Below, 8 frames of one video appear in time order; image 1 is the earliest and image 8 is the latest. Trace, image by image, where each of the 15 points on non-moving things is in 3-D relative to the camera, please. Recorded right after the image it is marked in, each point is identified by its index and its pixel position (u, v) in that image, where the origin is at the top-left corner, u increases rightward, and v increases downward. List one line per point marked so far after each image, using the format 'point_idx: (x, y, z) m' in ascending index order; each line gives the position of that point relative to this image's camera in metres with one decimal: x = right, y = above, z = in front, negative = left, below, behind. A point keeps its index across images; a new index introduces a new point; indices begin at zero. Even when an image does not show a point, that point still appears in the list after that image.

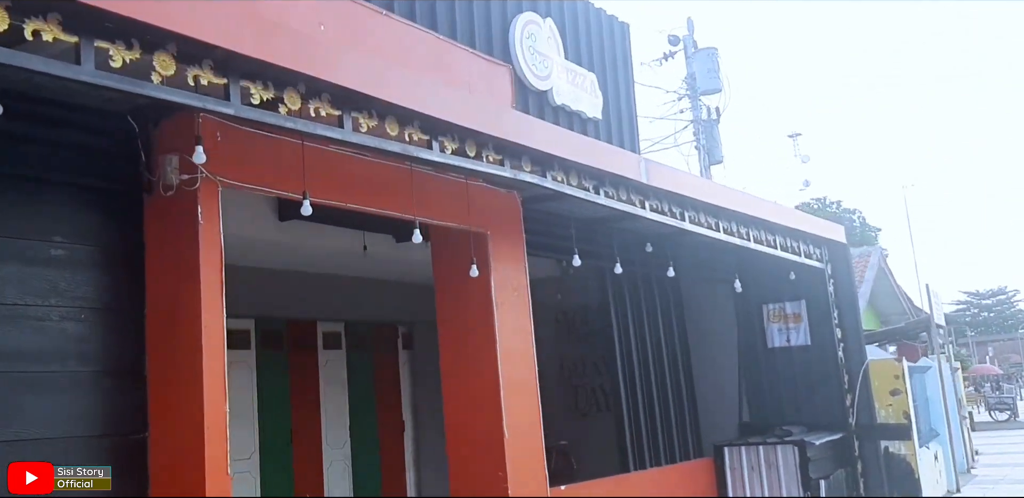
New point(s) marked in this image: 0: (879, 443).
0: (+5.3, -2.7, +11.1) m
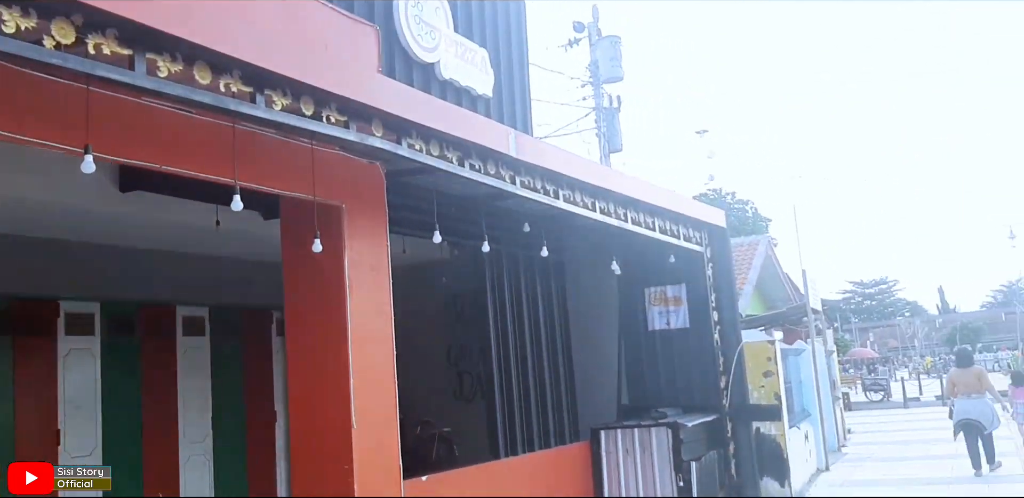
0: (+3.4, -2.5, +11.1) m
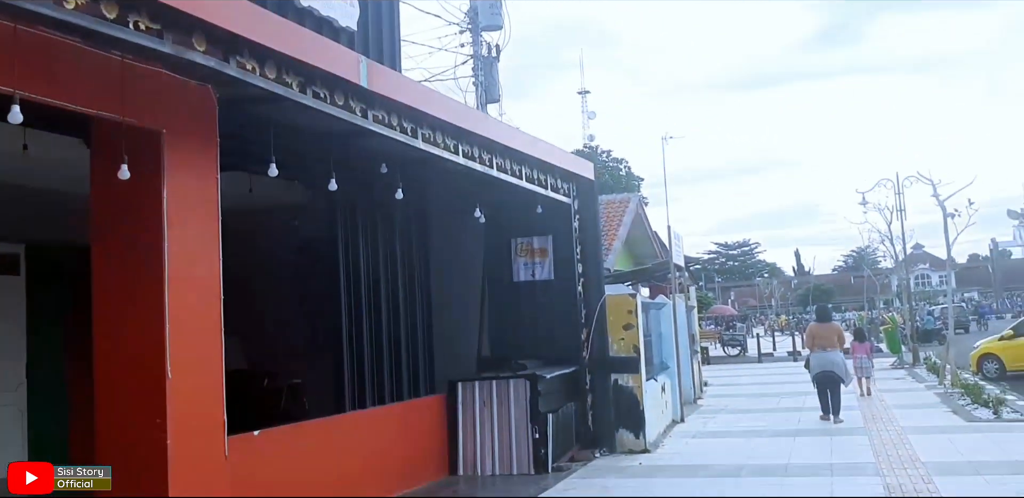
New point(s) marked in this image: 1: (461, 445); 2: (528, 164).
0: (+1.4, -1.8, +11.0) m
1: (-0.6, -2.6, +10.2) m
2: (+0.2, +1.1, +10.6) m
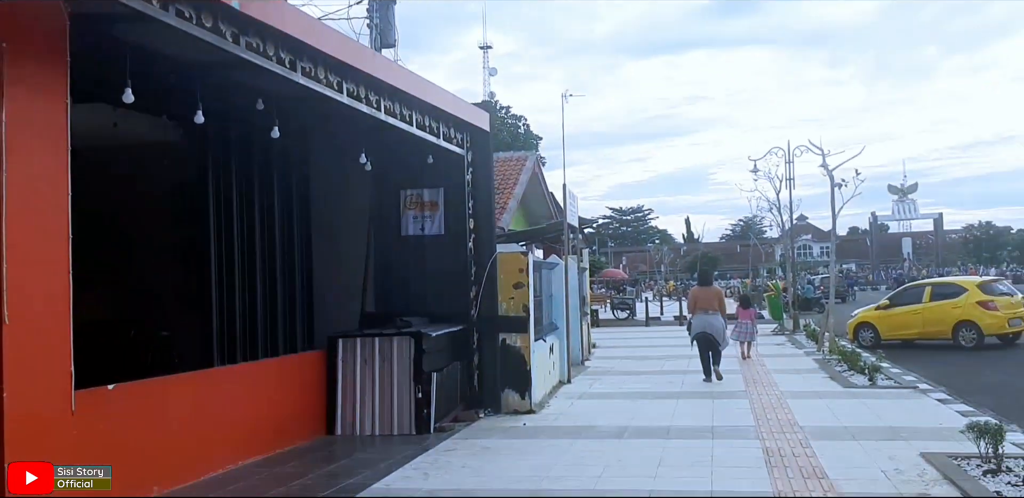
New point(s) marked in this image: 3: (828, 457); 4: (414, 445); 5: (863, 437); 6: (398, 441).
0: (-0.2, -1.2, +10.7) m
1: (-2.1, -1.9, +9.6) m
2: (-1.2, +1.8, +9.9) m
3: (+2.6, -1.7, +6.5) m
4: (-1.1, -2.2, +8.9) m
5: (+3.2, -1.7, +7.1) m
6: (-1.3, -2.2, +9.1) m
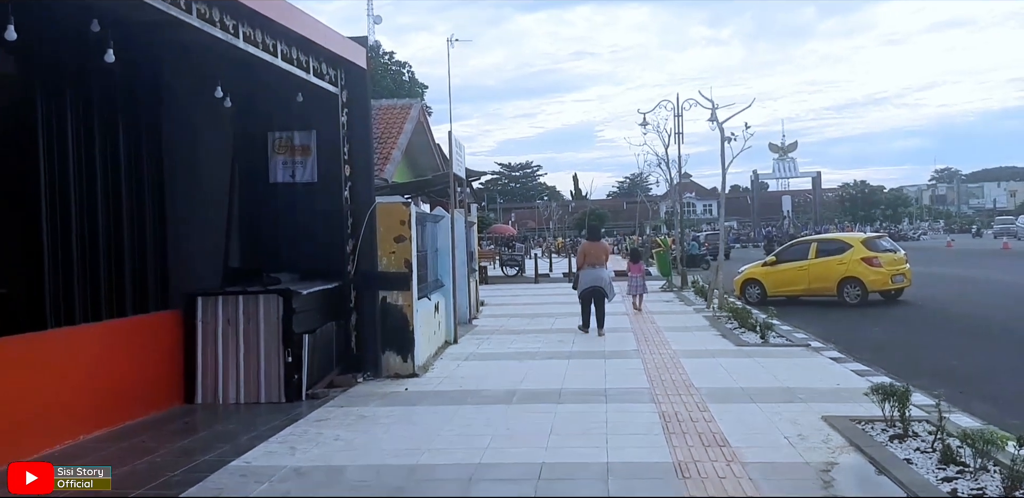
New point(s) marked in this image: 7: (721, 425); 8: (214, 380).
0: (-1.7, -0.6, +9.8) m
1: (-3.4, -1.3, +8.5) m
2: (-2.5, +2.4, +8.7) m
3: (+1.6, -1.3, +6.0) m
4: (-2.4, -1.7, +8.0) m
5: (+2.1, -1.3, +6.7) m
6: (-2.6, -1.7, +8.1) m
7: (+1.6, -1.4, +6.0) m
8: (-3.3, -1.4, +8.5) m
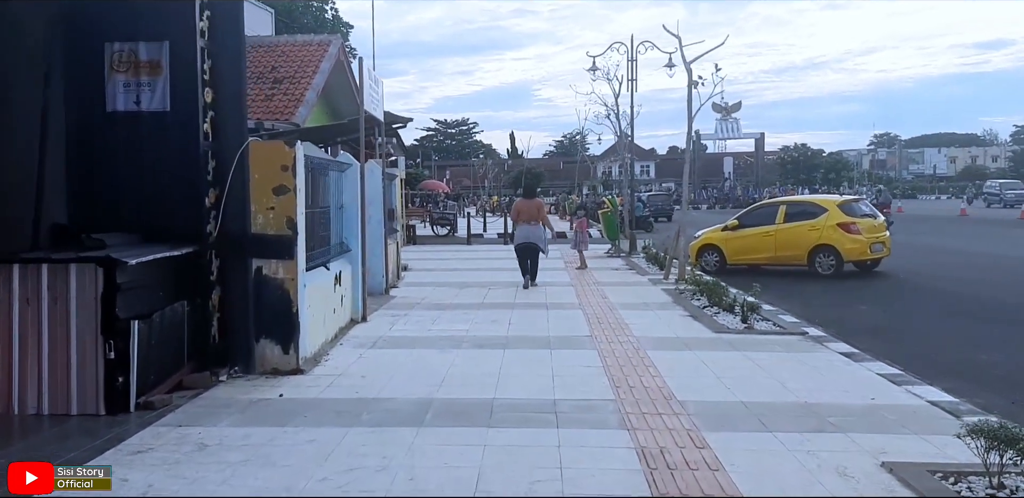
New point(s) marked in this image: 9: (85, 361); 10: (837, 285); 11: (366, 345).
0: (-2.5, -0.1, +7.4) m
1: (-4.1, -0.9, +6.1) m
2: (-3.2, +2.7, +6.2) m
3: (+1.2, -1.1, +4.0) m
4: (-3.0, -1.3, +5.6) m
5: (+1.6, -1.1, +4.7) m
6: (-3.3, -1.3, +5.8) m
7: (+1.1, -1.2, +4.0) m
8: (-3.9, -1.0, +6.1) m
9: (-3.3, -0.9, +6.1) m
10: (+5.1, -0.6, +12.2) m
11: (-1.5, -1.0, +8.1) m
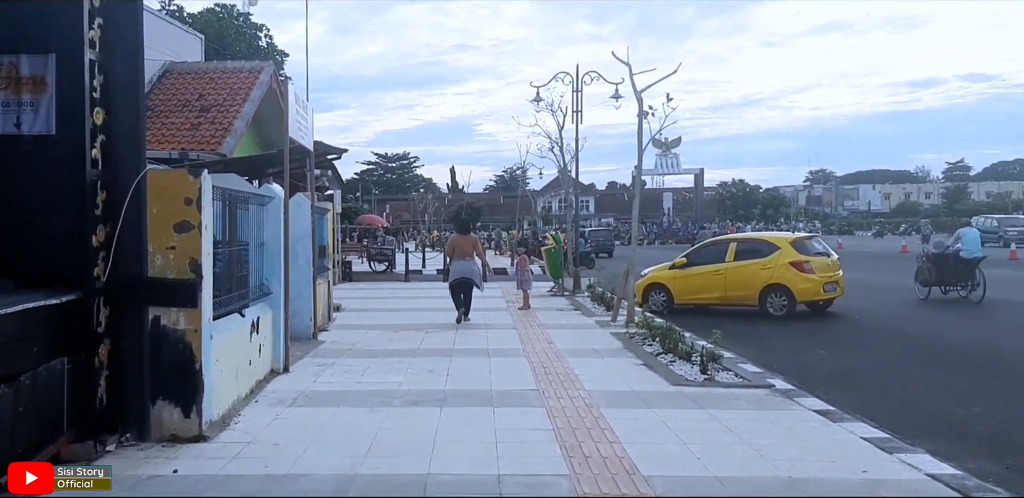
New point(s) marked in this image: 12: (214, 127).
0: (-3.0, -0.5, +6.4) m
1: (-4.5, -1.3, +4.9) m
2: (-3.6, +2.4, +5.3) m
3: (+0.9, -1.4, +3.3) m
4: (-3.4, -1.6, +4.5) m
5: (+1.3, -1.3, +4.0) m
6: (-3.6, -1.6, +4.7) m
7: (+0.9, -1.4, +3.2) m
8: (-4.4, -1.4, +4.9) m
9: (-3.8, -1.2, +5.0) m
10: (+4.1, -1.2, +11.7) m
11: (-2.1, -1.4, +7.1) m
12: (-5.1, +2.1, +13.3) m
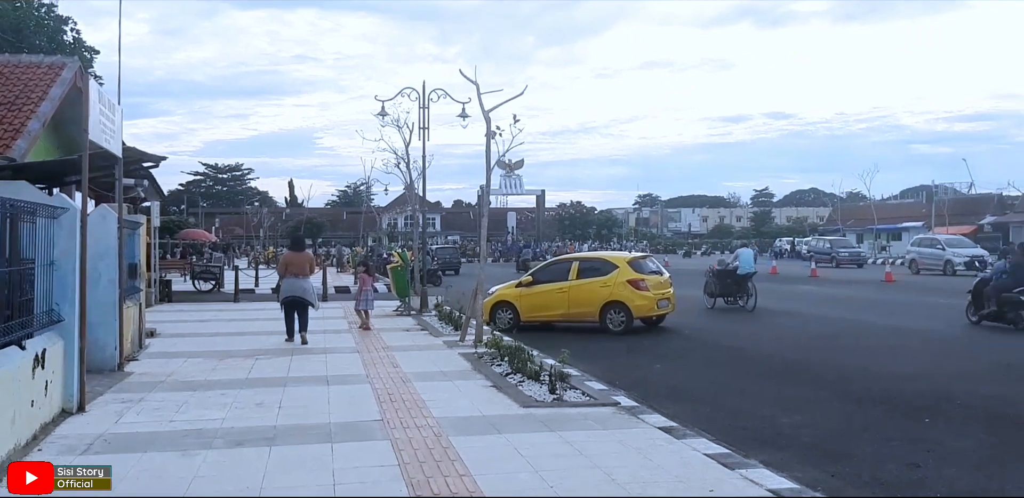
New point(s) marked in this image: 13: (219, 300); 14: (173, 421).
0: (-4.1, -0.6, +5.4) m
1: (-5.3, -1.4, +3.6) m
2: (-4.5, +2.3, +4.2) m
3: (+0.3, -1.5, +3.0) m
4: (-4.2, -1.7, +3.4) m
5: (+0.5, -1.4, +3.8) m
6: (-4.4, -1.7, +3.5) m
7: (+0.3, -1.5, +3.0) m
8: (-5.2, -1.5, +3.6) m
9: (-4.6, -1.3, +3.8) m
10: (+1.8, -1.4, +11.9) m
11: (-3.4, -1.6, +6.2) m
12: (-7.6, +1.8, +11.8) m
13: (-7.0, -1.2, +18.8) m
14: (-2.9, -1.5, +6.9) m
